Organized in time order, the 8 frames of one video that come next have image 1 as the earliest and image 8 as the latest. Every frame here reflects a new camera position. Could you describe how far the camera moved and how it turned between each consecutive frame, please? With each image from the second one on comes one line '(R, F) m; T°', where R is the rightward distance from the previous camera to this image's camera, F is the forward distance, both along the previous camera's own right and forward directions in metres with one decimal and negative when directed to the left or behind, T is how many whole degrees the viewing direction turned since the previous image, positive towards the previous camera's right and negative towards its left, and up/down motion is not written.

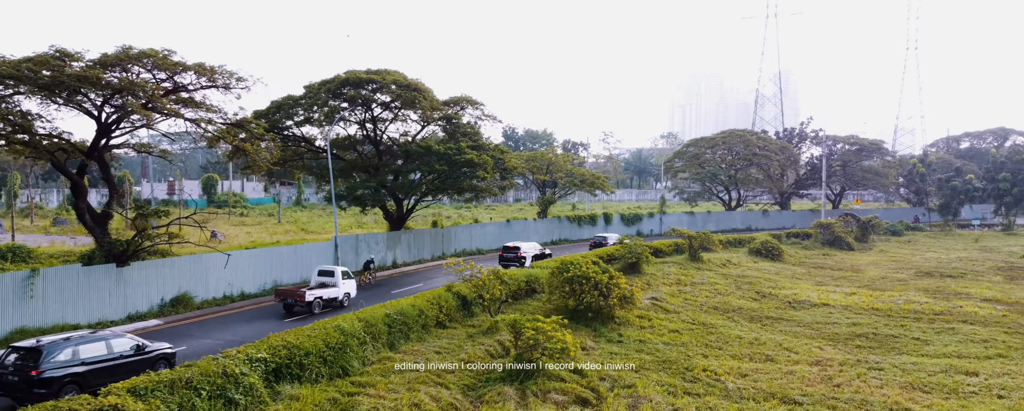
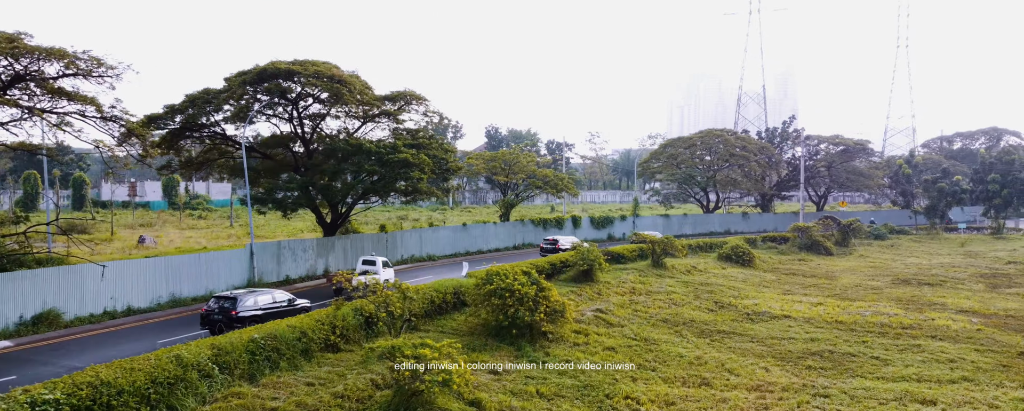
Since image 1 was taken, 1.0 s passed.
(+2.0, +1.8) m; 0°
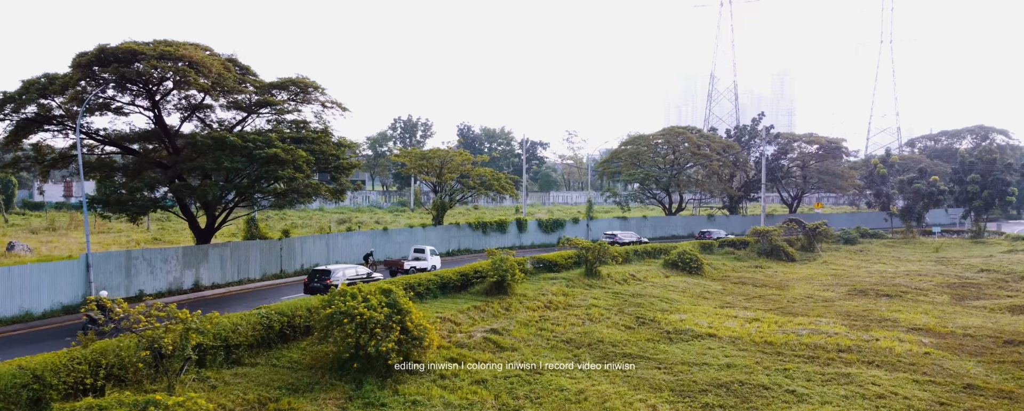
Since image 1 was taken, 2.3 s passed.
(+3.1, +2.7) m; 0°
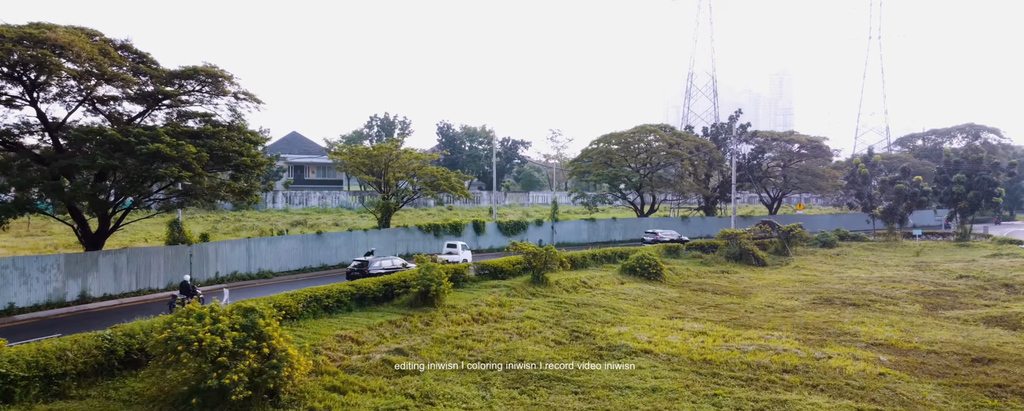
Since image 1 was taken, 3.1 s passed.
(+2.1, +1.9) m; 0°
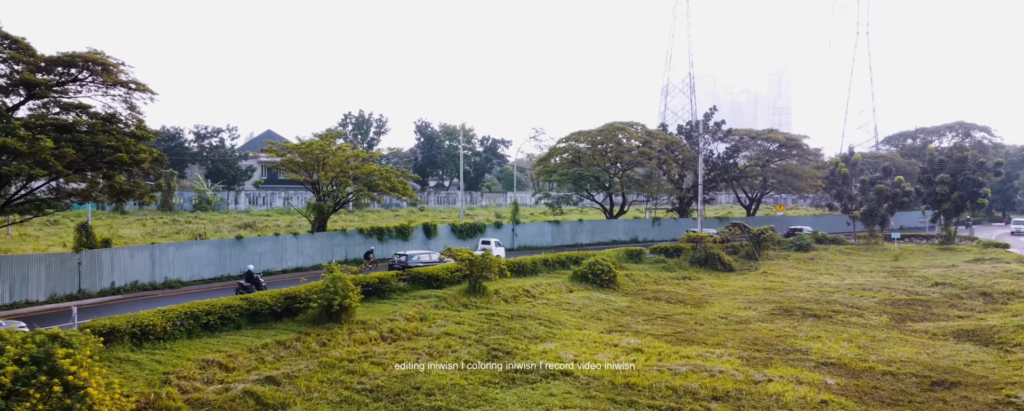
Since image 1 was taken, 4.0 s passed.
(+2.2, +2.0) m; 0°
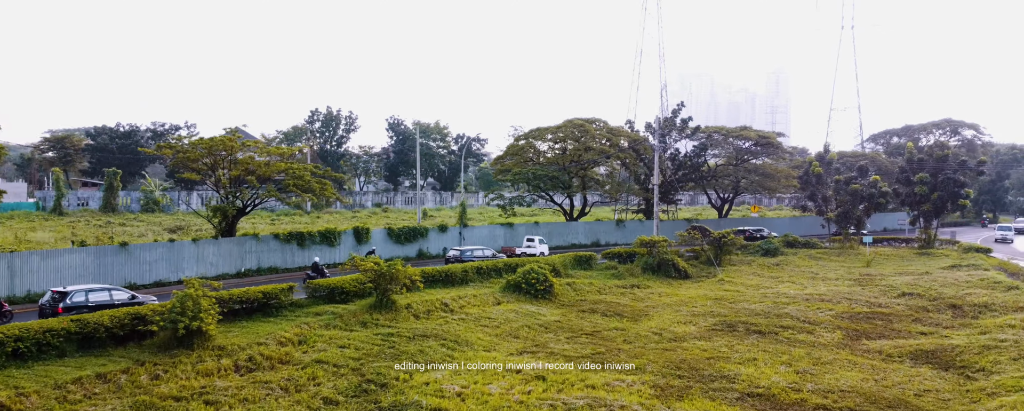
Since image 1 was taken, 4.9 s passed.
(+2.6, +2.4) m; 0°
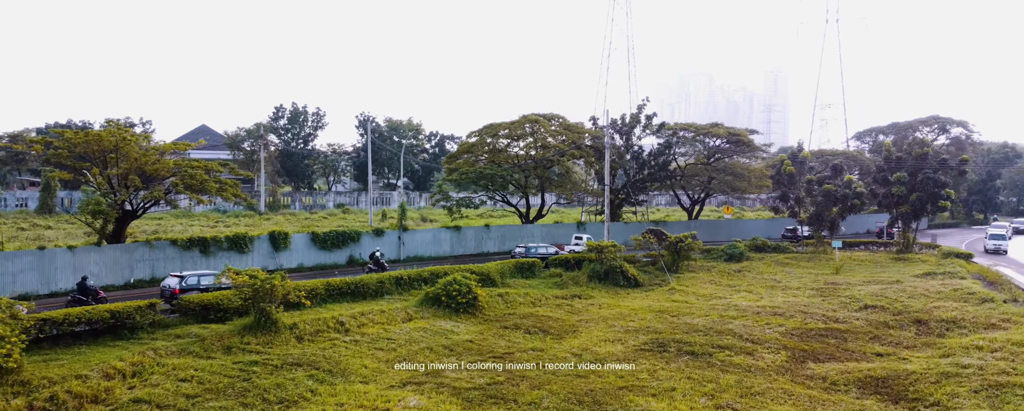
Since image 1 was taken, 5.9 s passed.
(+2.6, +2.5) m; 0°
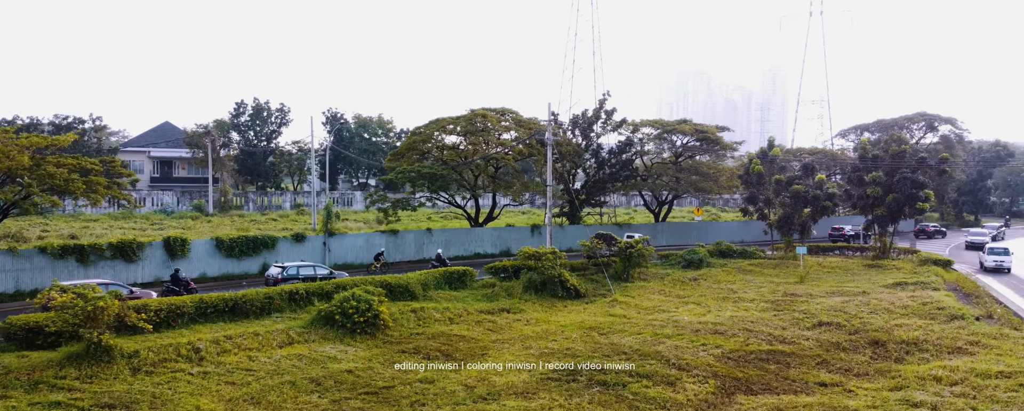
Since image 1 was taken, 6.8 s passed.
(+2.6, +2.6) m; 0°
